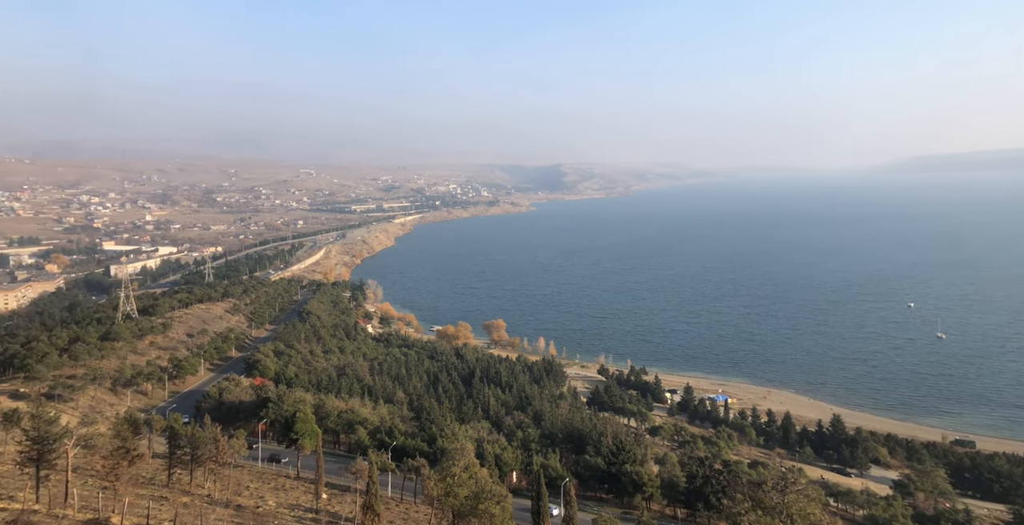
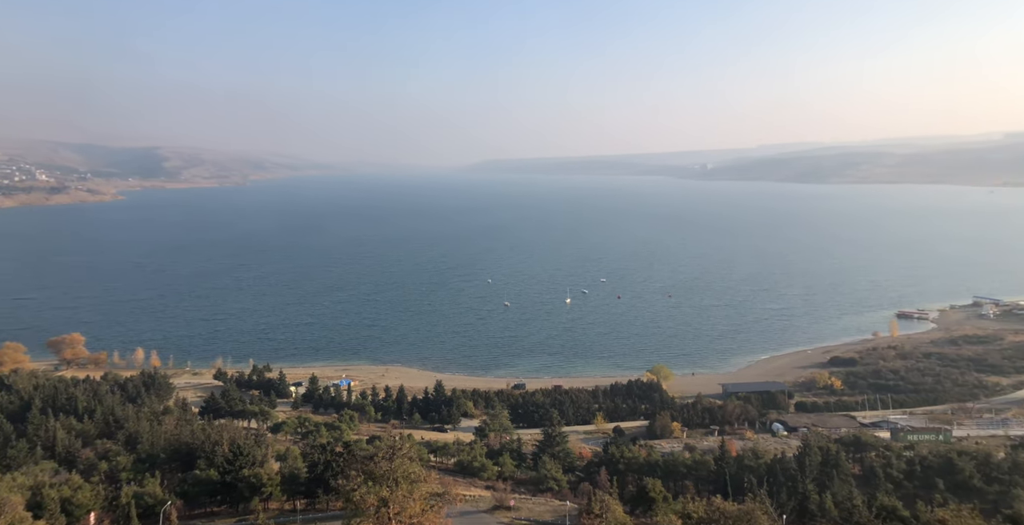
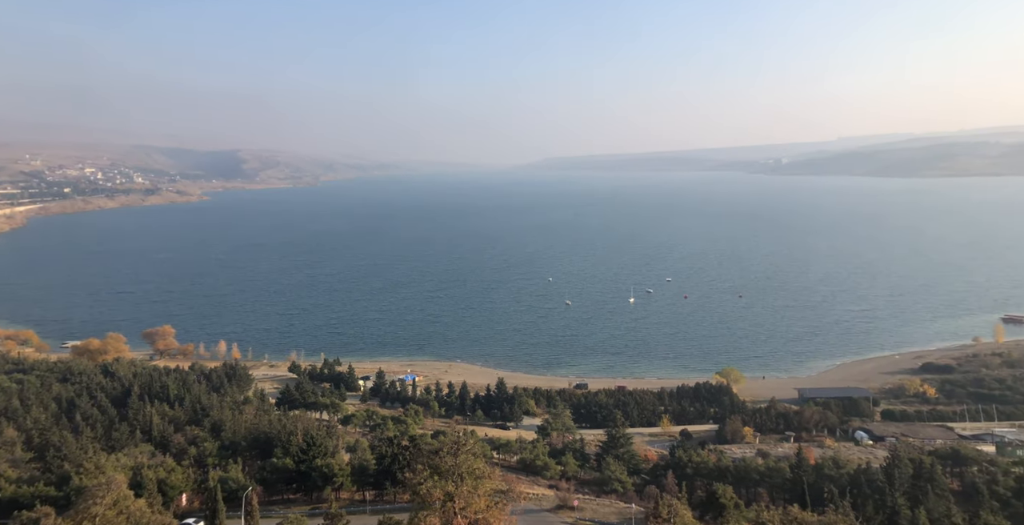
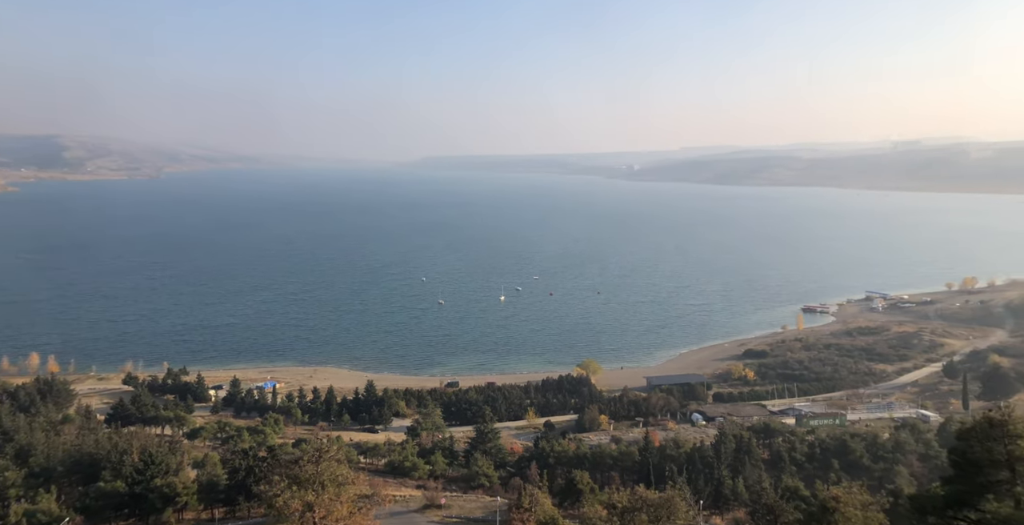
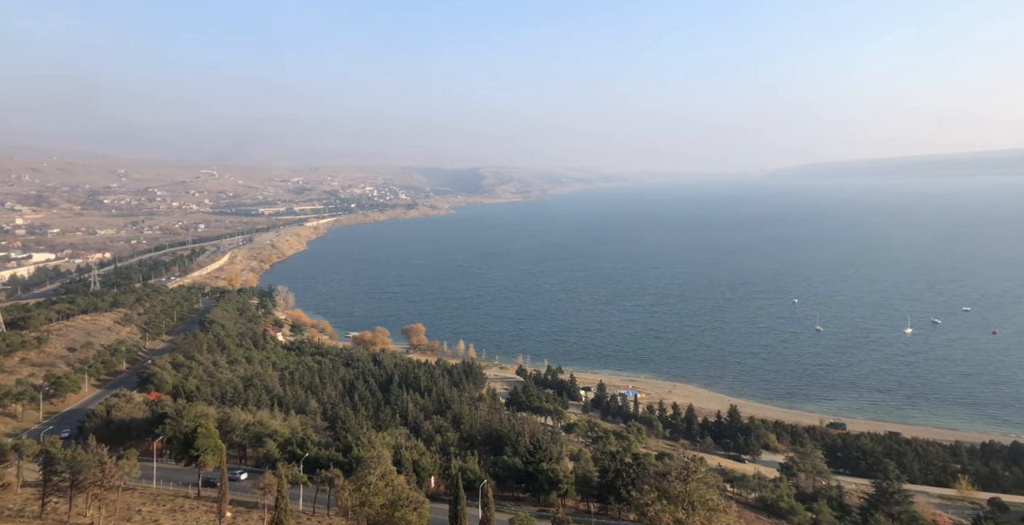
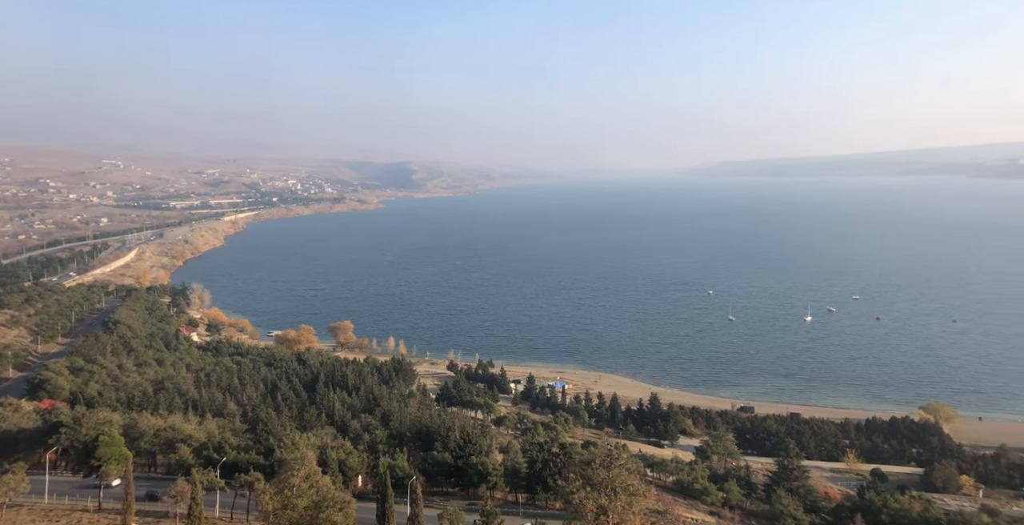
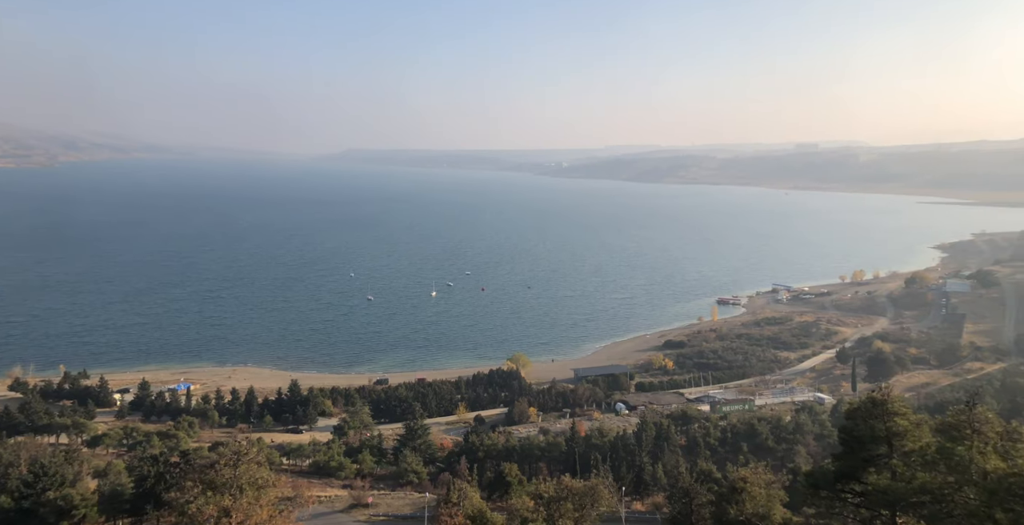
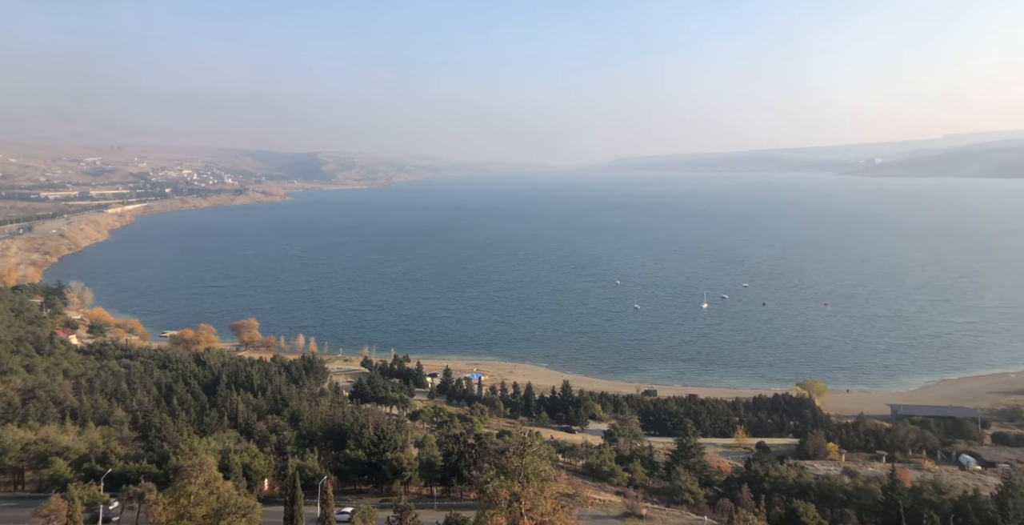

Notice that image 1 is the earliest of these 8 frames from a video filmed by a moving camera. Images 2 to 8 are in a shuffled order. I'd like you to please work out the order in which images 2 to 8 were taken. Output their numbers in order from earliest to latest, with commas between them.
5, 6, 8, 3, 2, 4, 7
